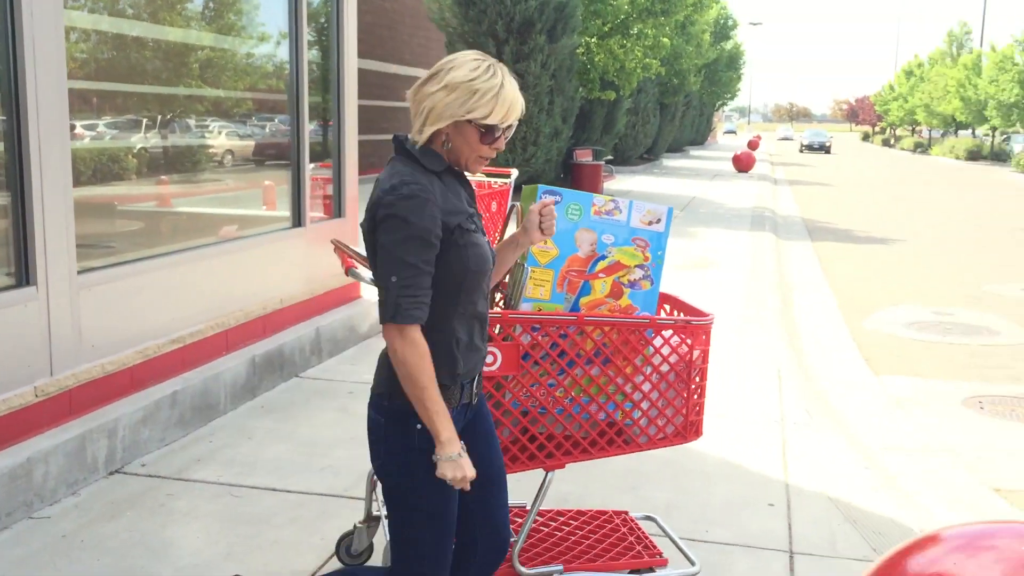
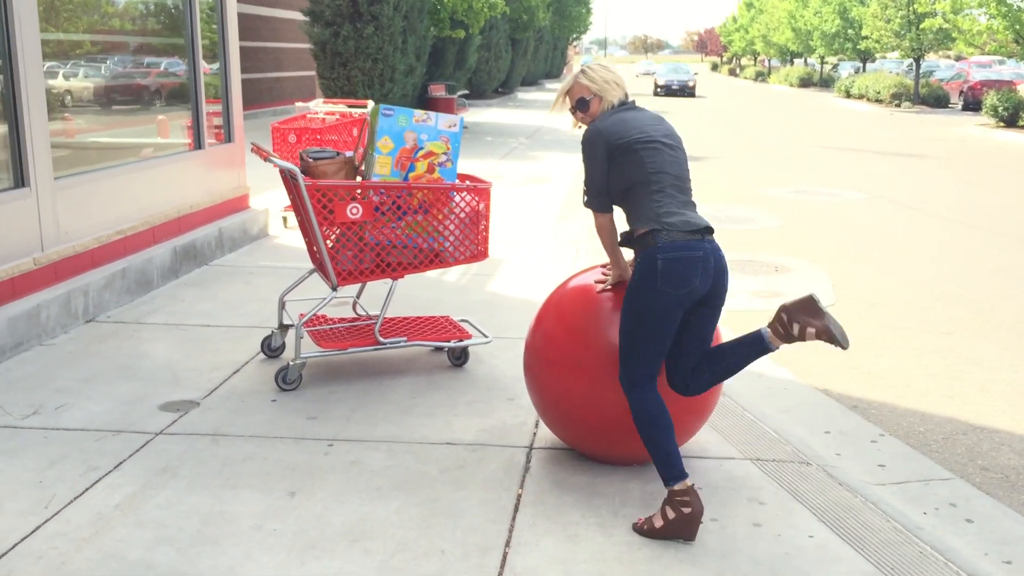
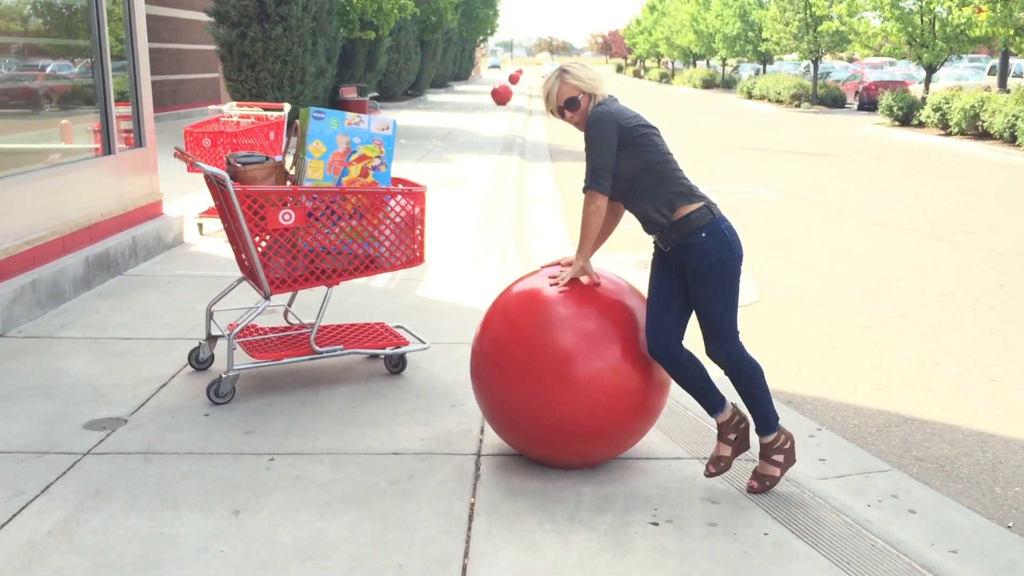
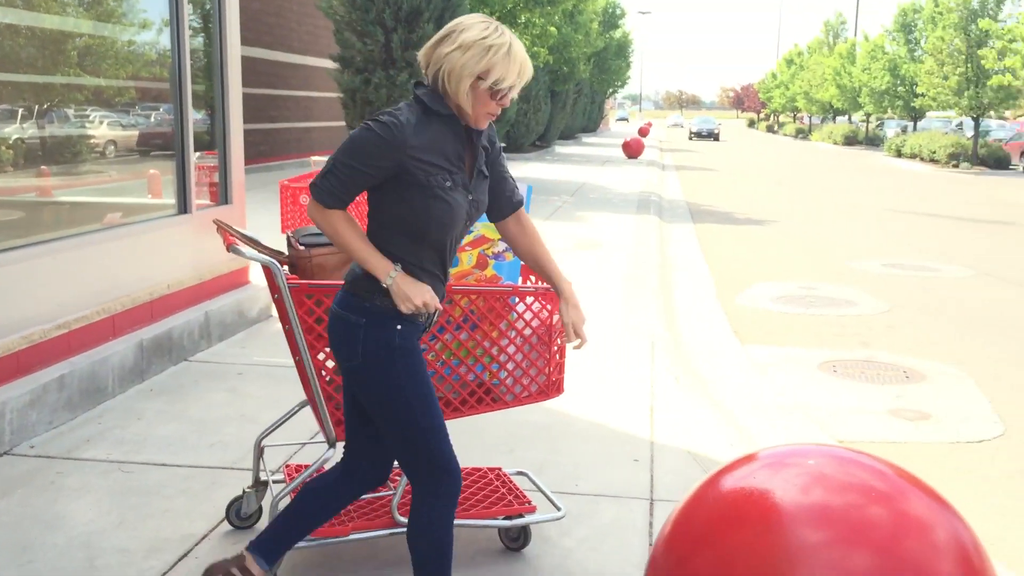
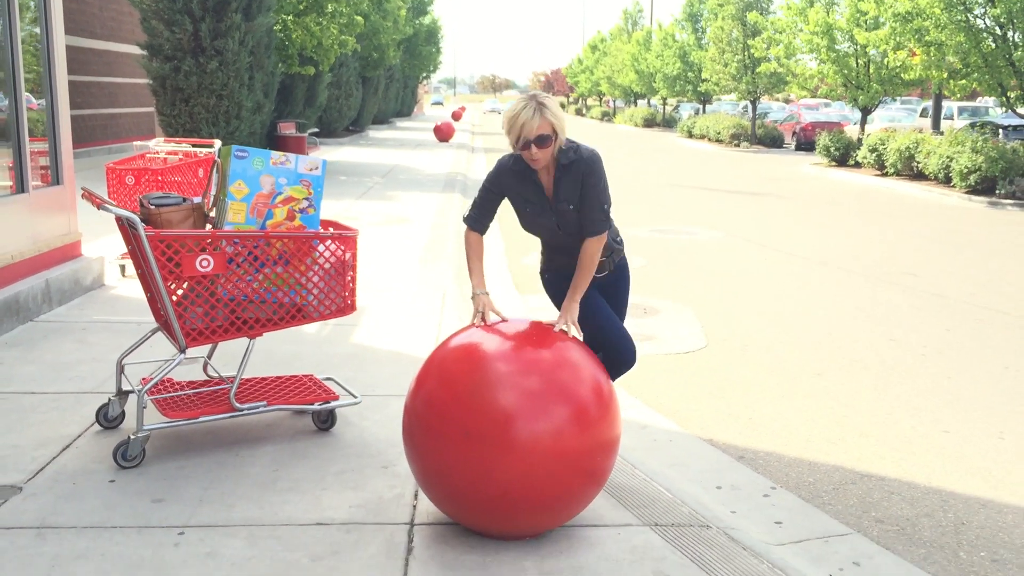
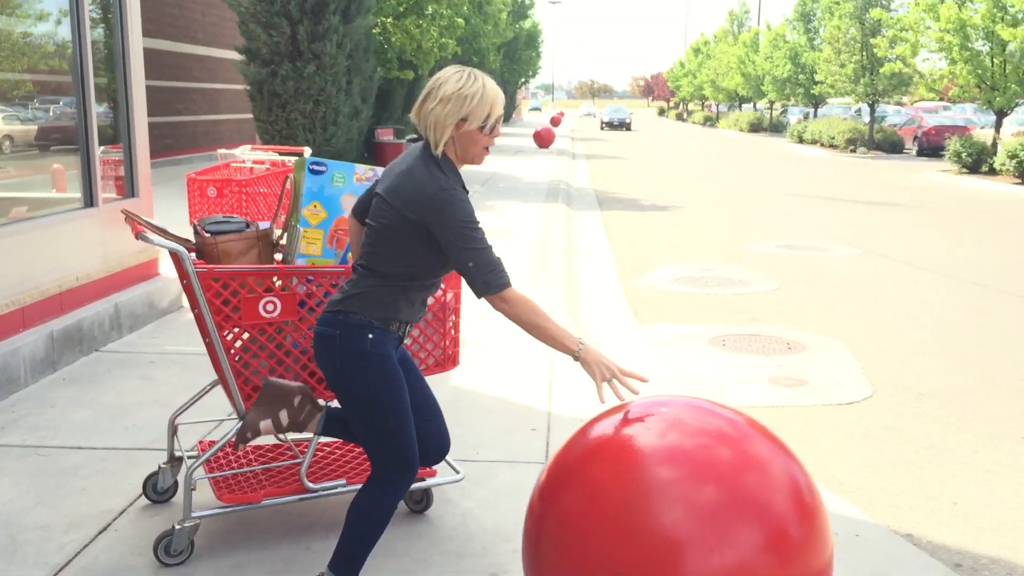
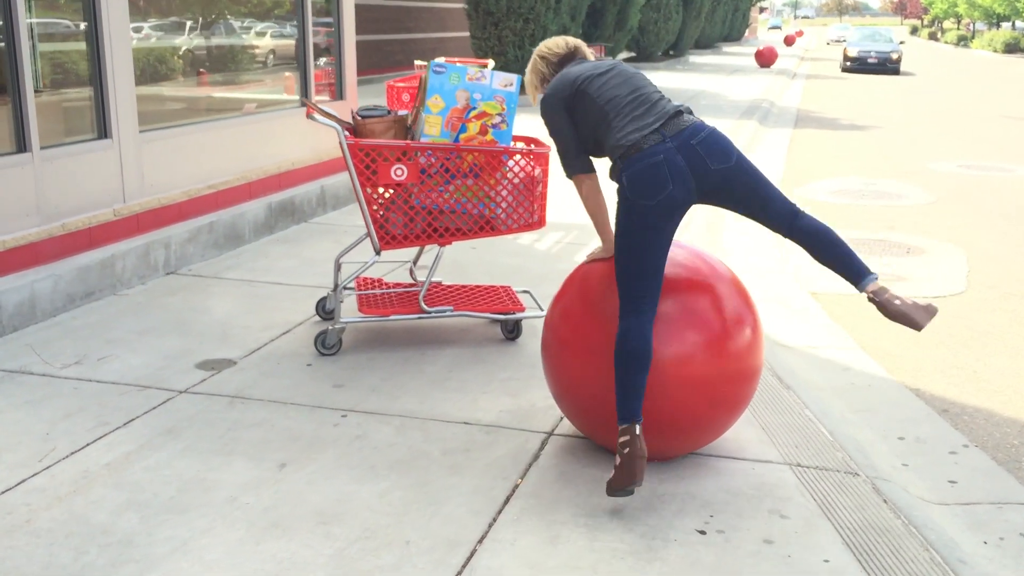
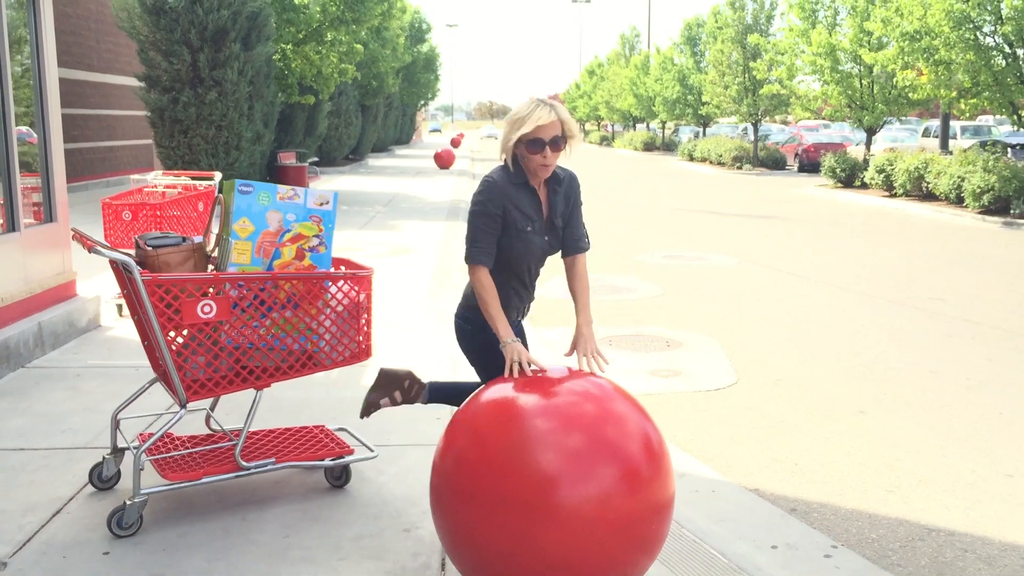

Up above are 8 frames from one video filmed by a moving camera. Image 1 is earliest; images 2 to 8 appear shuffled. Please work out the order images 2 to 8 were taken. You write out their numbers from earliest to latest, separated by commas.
4, 6, 8, 5, 3, 2, 7
